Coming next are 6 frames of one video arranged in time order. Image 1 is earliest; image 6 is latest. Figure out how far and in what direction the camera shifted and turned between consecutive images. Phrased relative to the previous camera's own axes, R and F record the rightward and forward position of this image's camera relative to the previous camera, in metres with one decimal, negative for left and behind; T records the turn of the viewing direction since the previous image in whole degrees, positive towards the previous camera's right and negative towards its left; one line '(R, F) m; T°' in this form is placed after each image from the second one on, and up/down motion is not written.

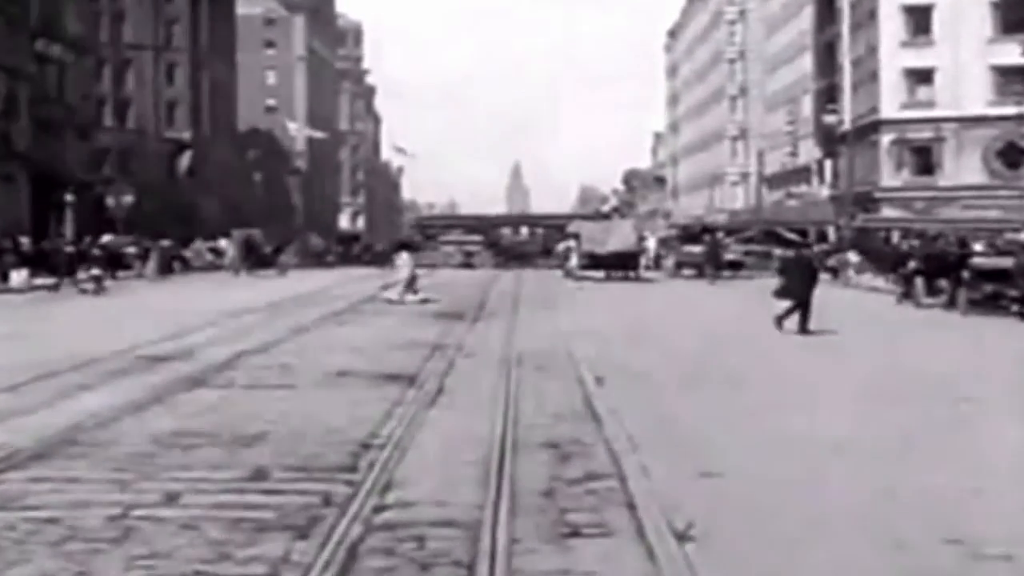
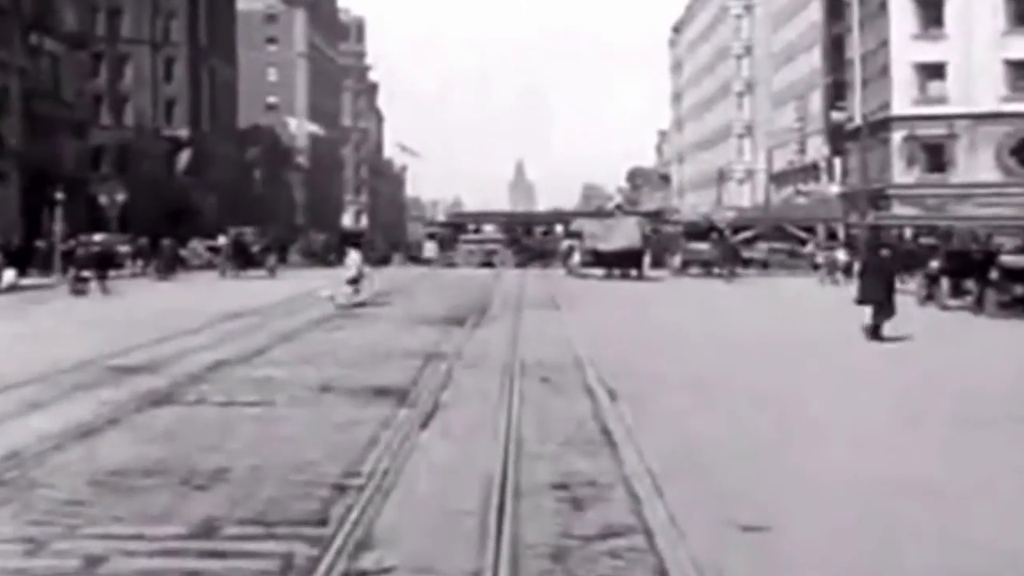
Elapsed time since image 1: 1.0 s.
(0.0, +2.1) m; 0°
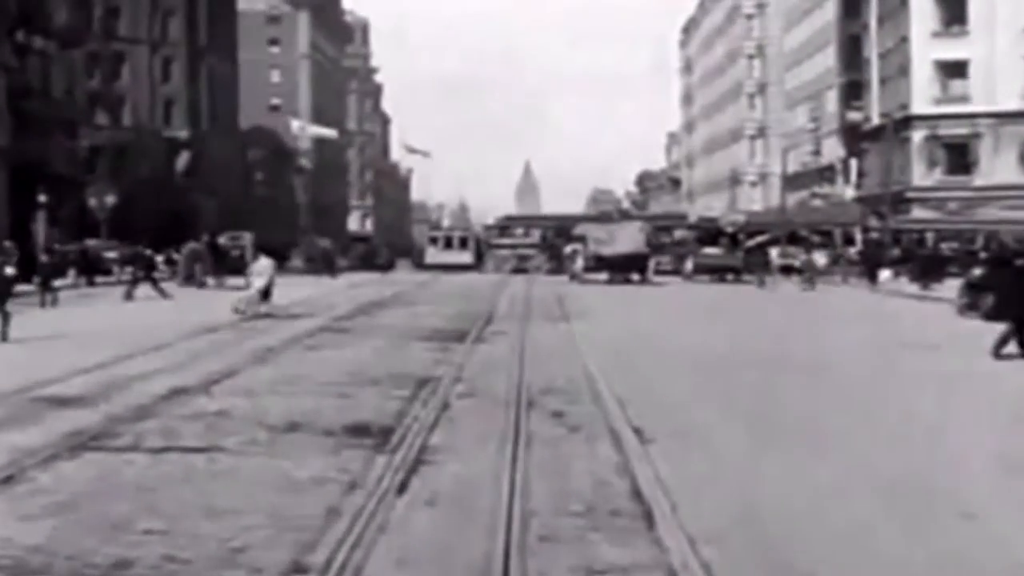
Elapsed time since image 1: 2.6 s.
(0.0, +3.3) m; 0°
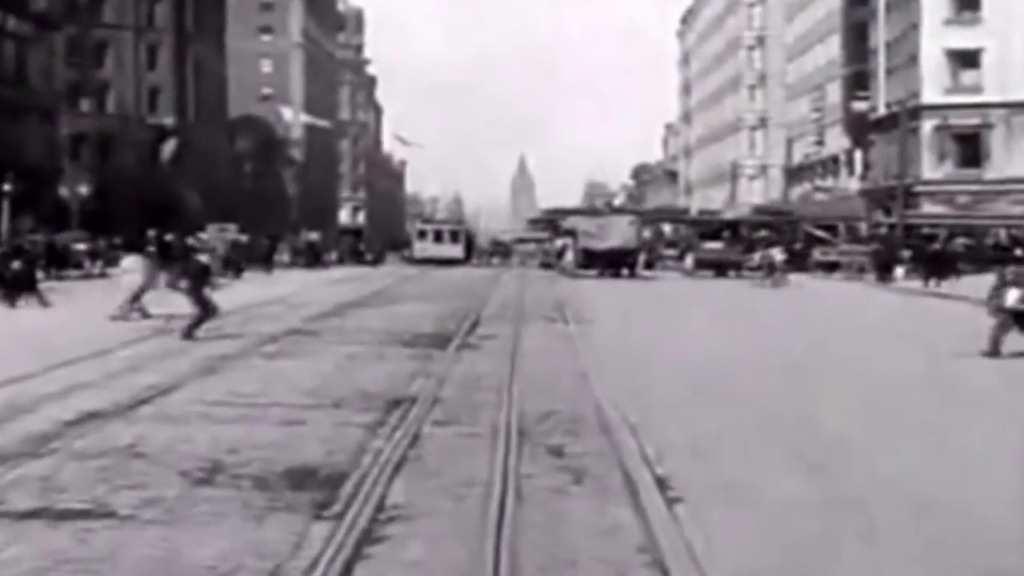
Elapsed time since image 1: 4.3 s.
(0.0, +3.5) m; 0°
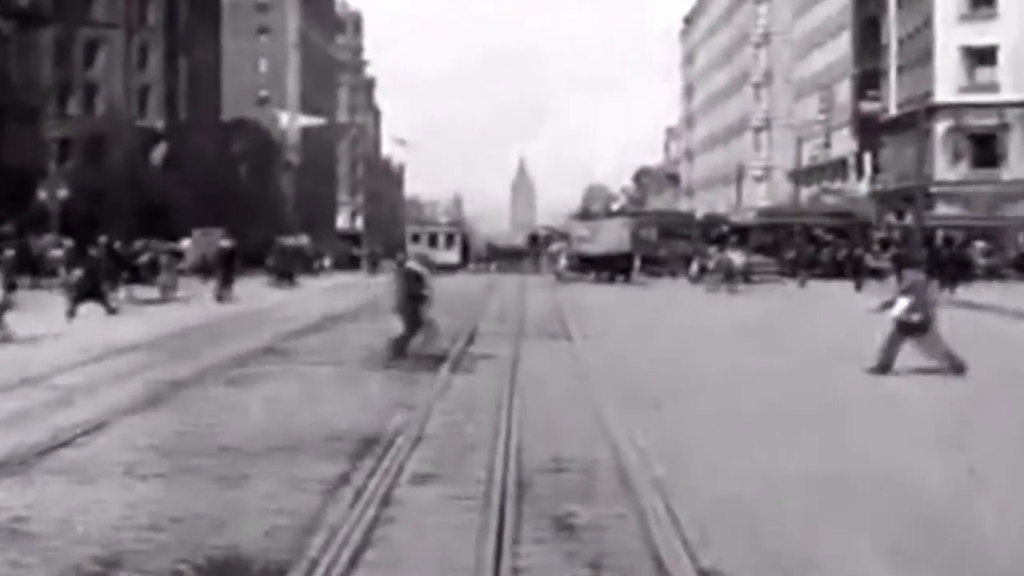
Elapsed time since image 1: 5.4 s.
(0.0, +3.1) m; 0°
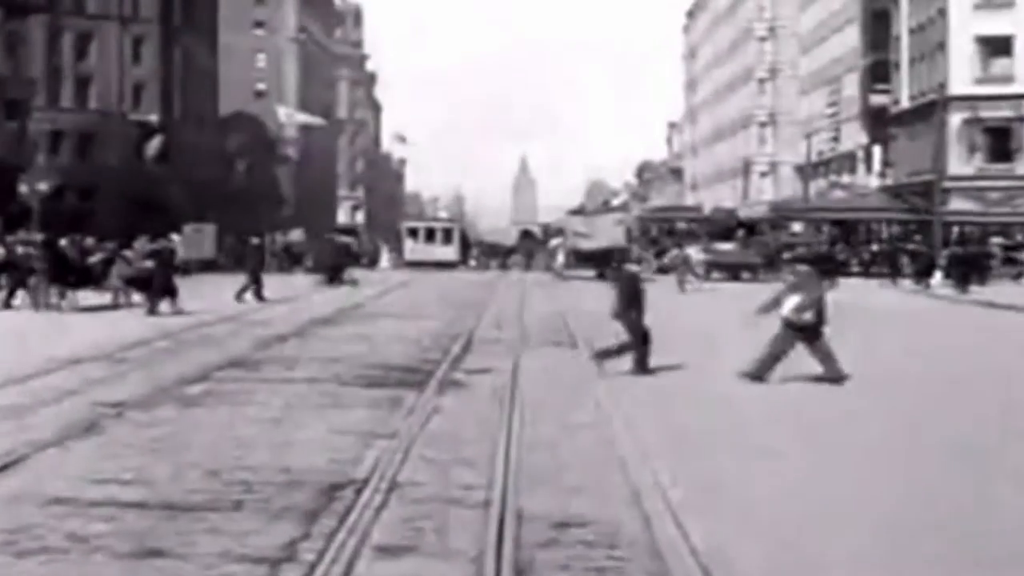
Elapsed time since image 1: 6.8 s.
(0.0, +2.7) m; 0°
